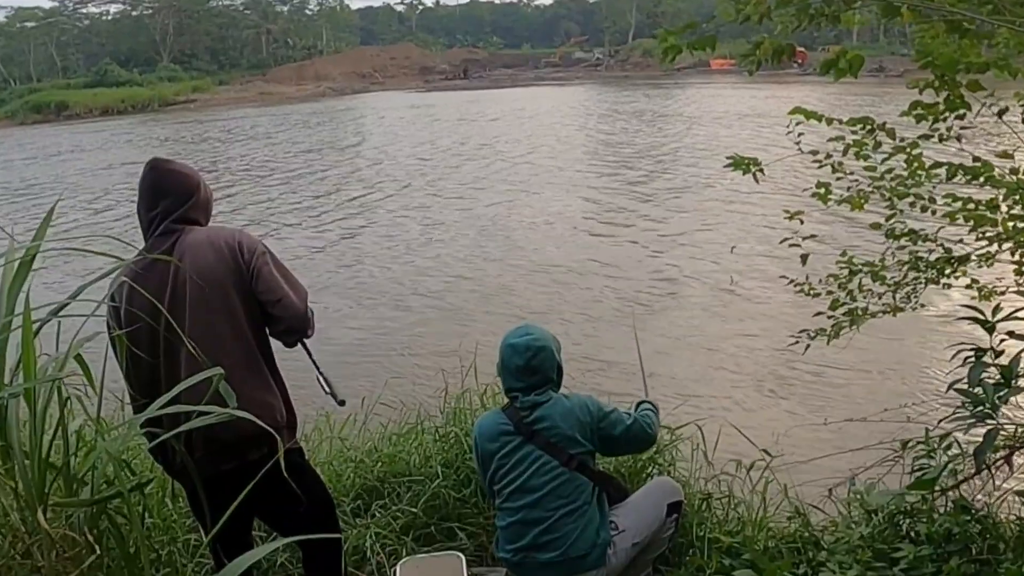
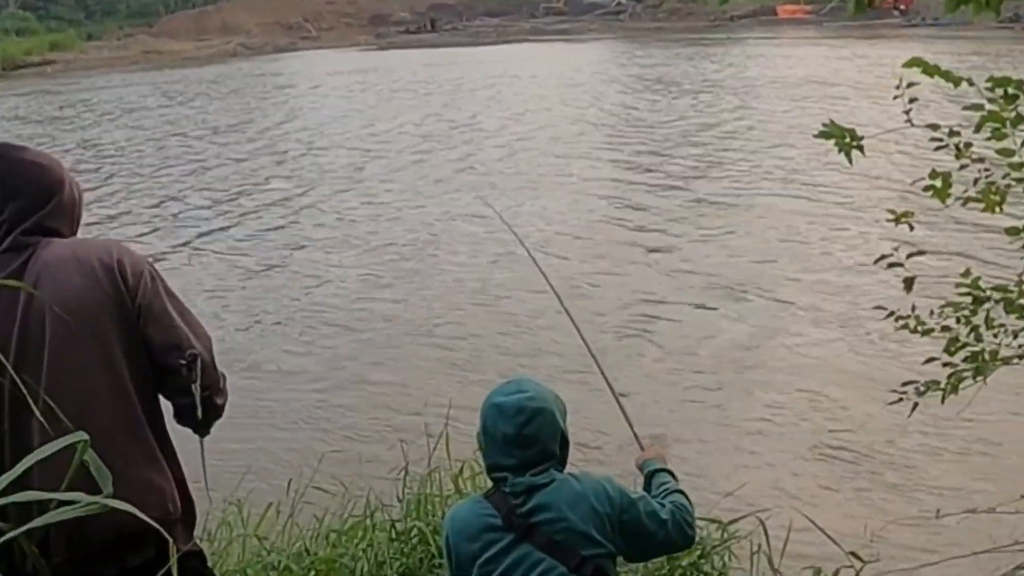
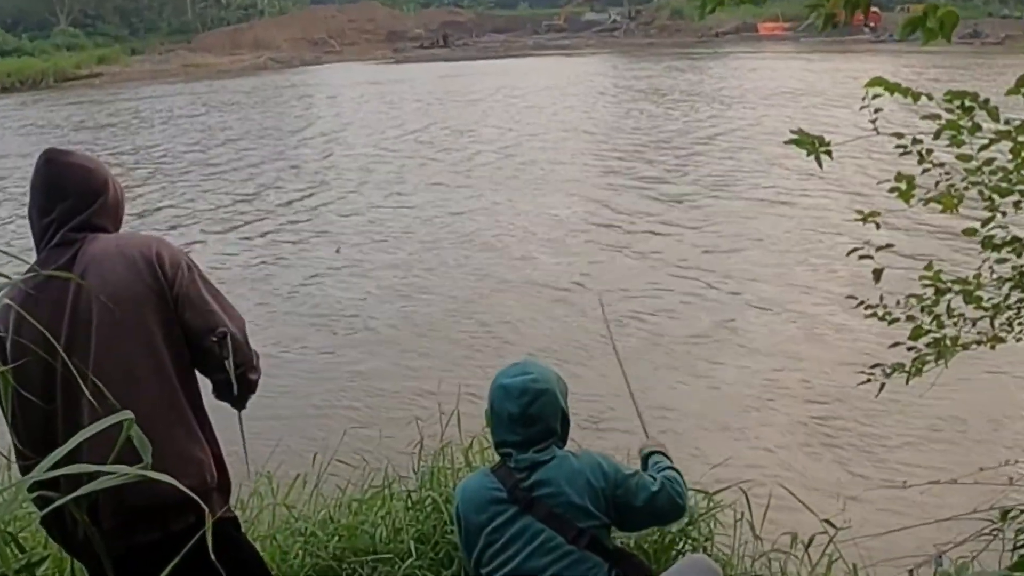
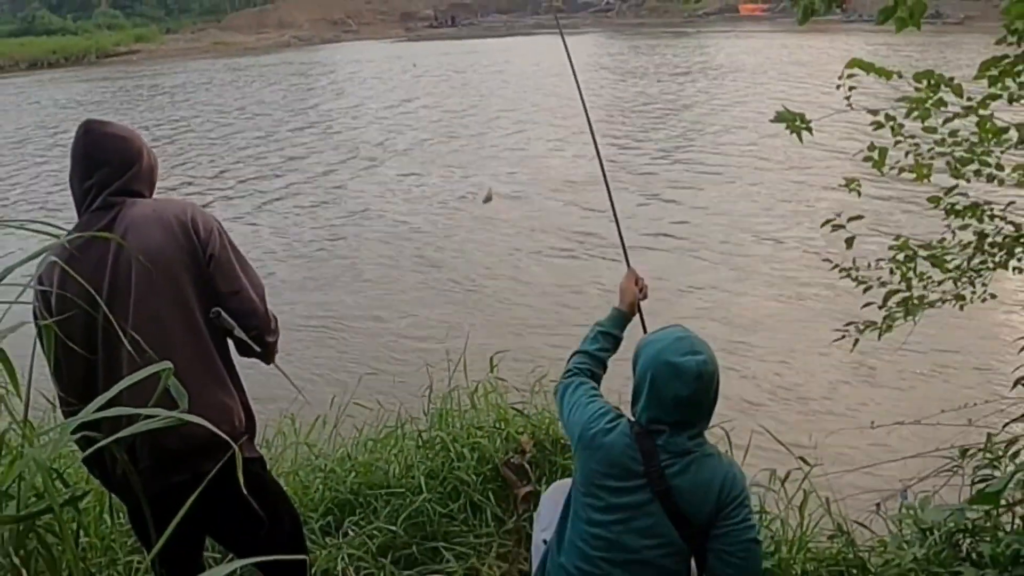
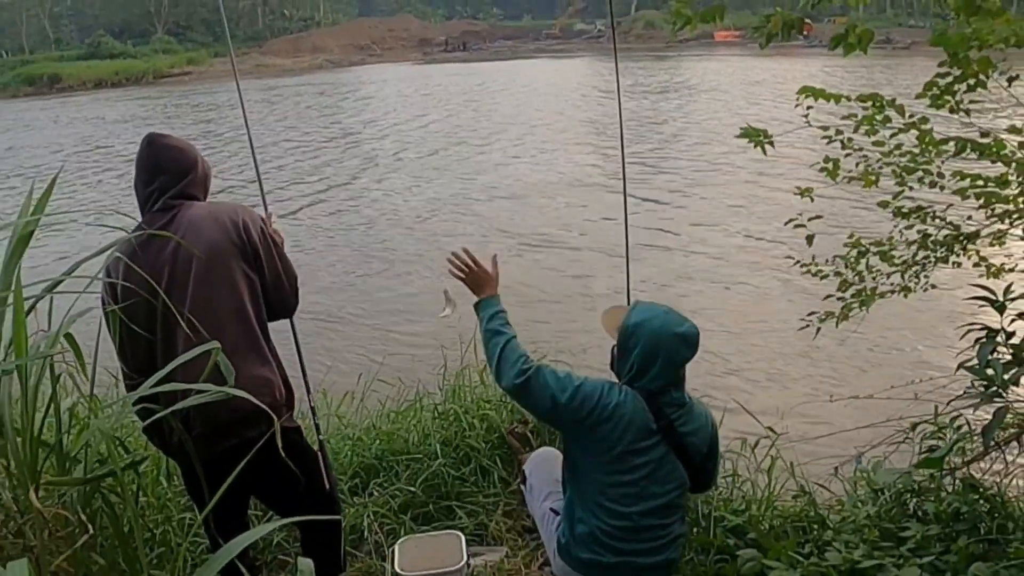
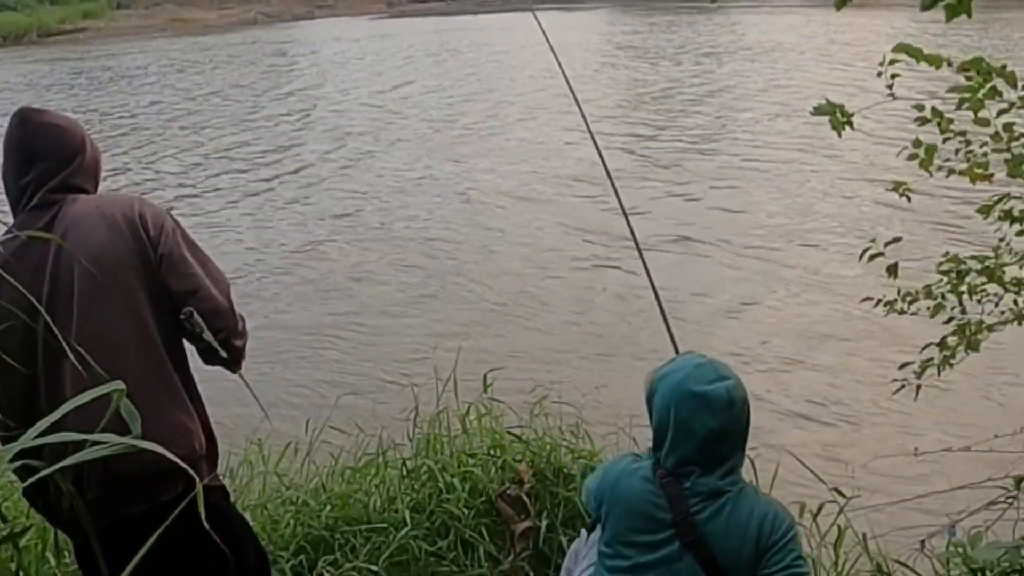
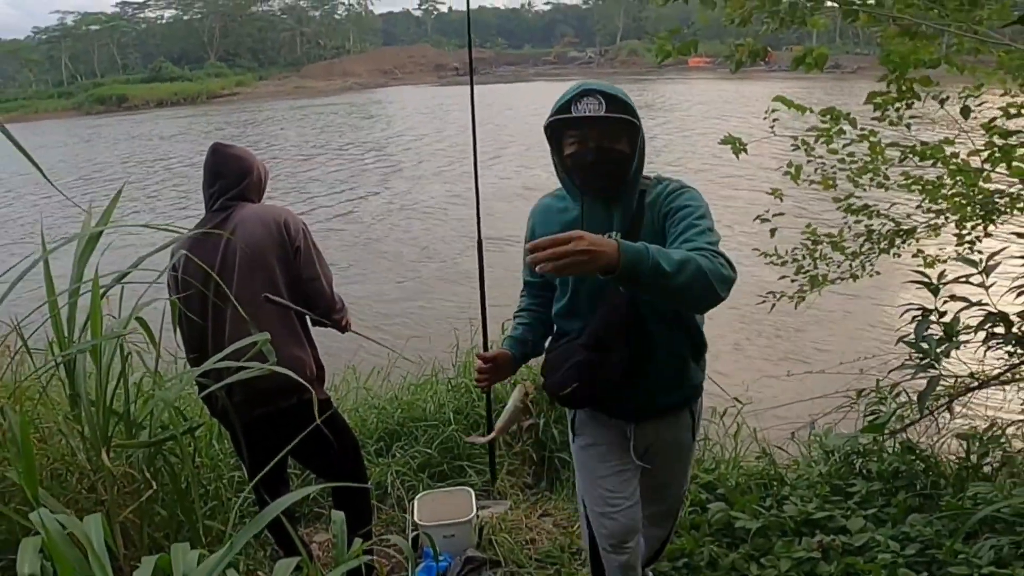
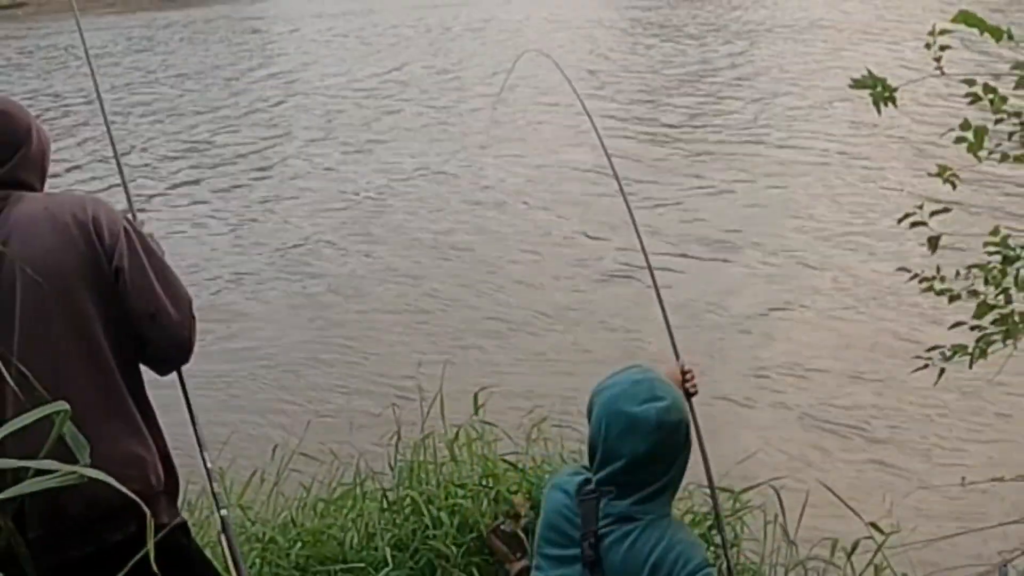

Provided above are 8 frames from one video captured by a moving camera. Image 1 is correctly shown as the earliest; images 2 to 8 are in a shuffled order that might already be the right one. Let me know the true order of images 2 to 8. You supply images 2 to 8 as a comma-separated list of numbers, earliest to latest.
3, 2, 8, 6, 4, 5, 7
